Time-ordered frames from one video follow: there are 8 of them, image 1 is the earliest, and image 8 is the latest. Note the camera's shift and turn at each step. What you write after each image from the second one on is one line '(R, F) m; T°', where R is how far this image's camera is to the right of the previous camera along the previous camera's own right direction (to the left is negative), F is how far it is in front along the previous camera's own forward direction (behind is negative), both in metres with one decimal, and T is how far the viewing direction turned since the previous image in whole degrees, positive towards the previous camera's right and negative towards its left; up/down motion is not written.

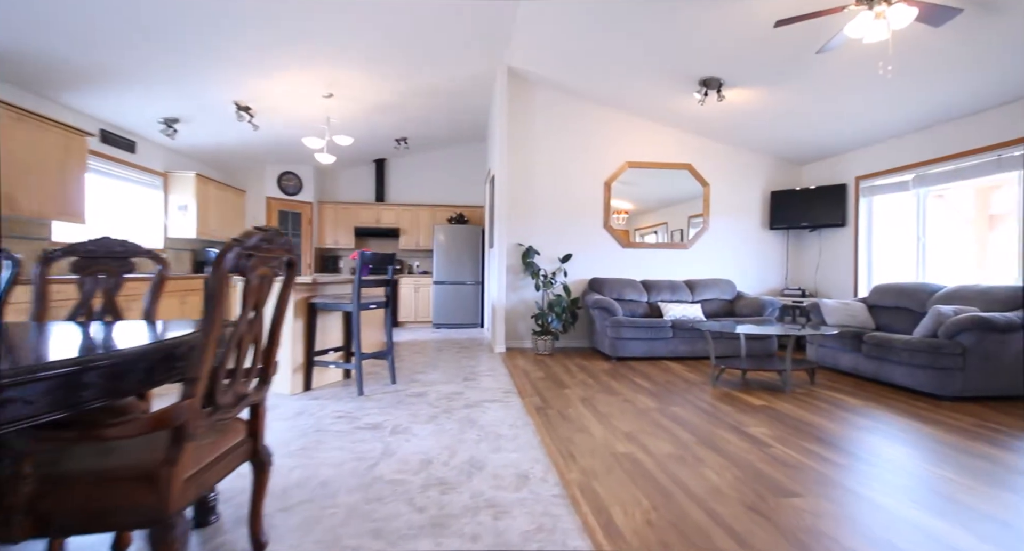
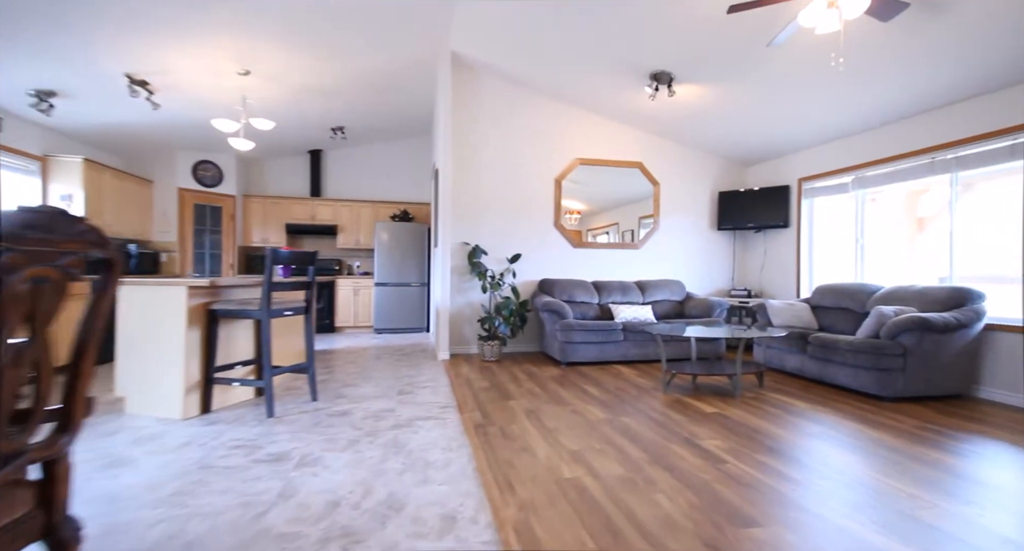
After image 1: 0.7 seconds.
(+0.1, +0.3) m; +6°
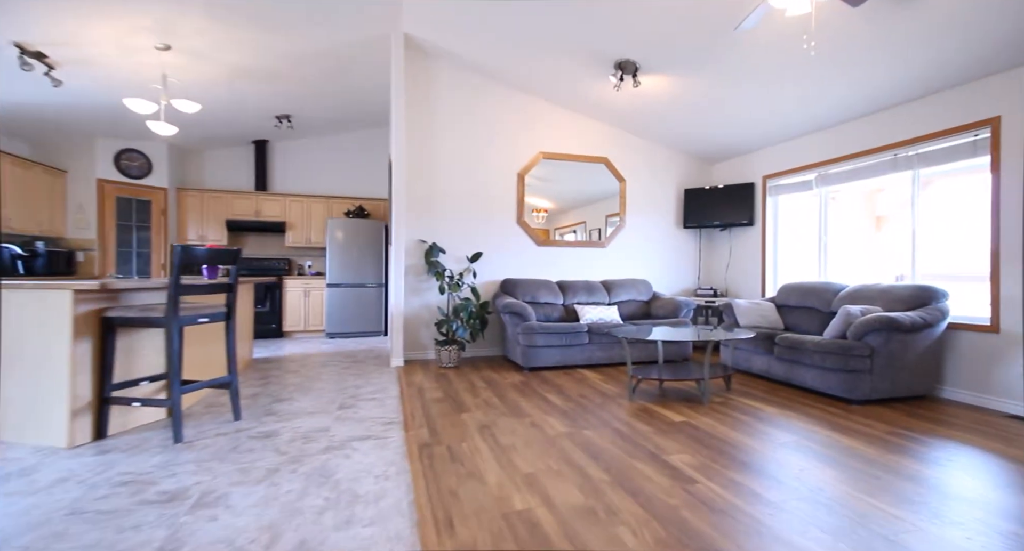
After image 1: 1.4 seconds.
(+0.1, +0.3) m; +4°
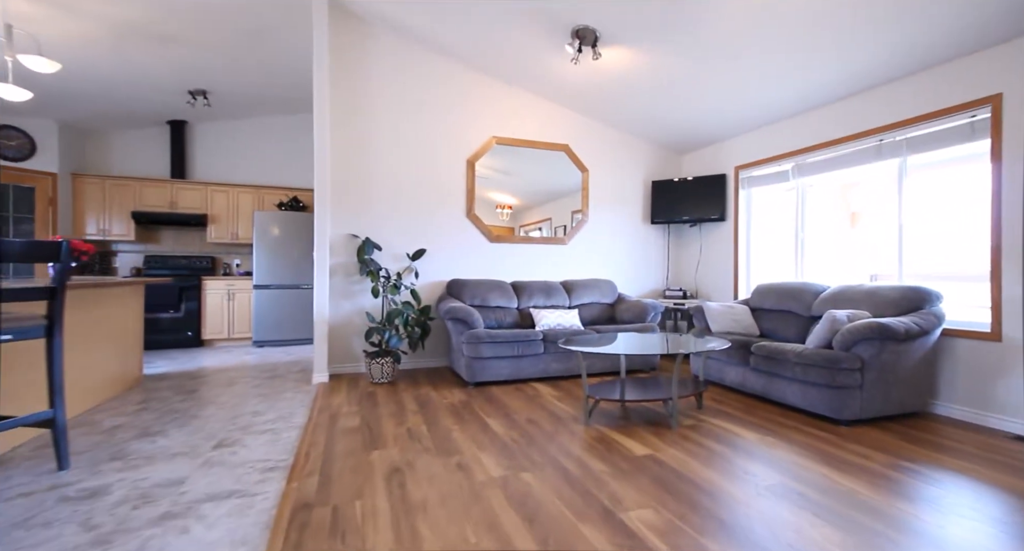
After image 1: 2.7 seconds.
(+0.3, +0.6) m; +3°
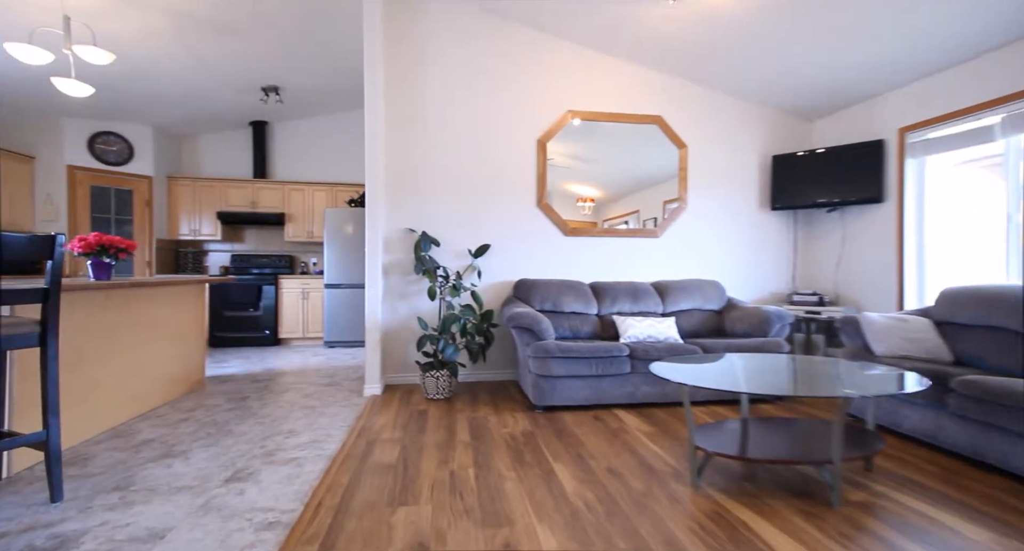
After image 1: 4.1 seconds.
(0.0, +0.7) m; -11°
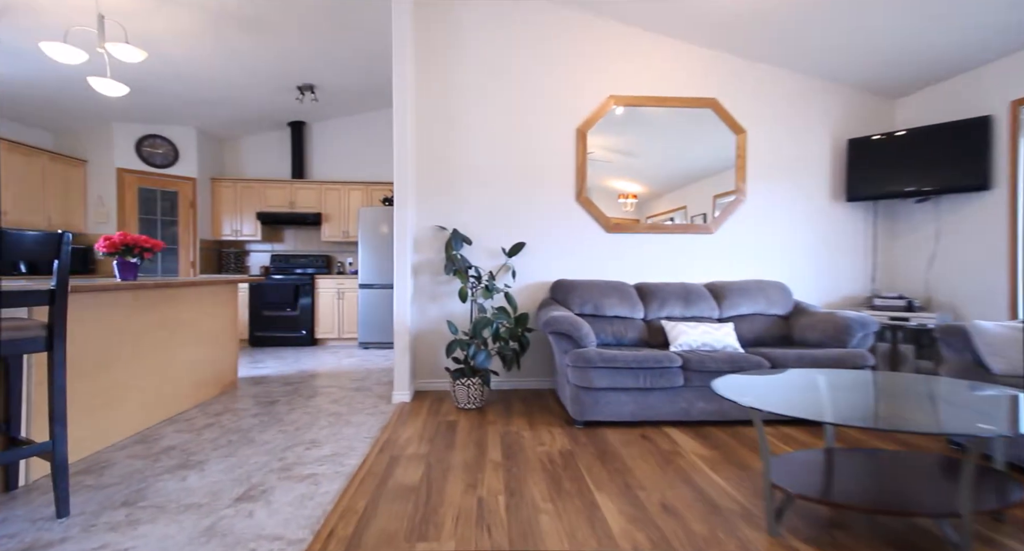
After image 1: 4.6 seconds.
(0.0, +0.3) m; -5°
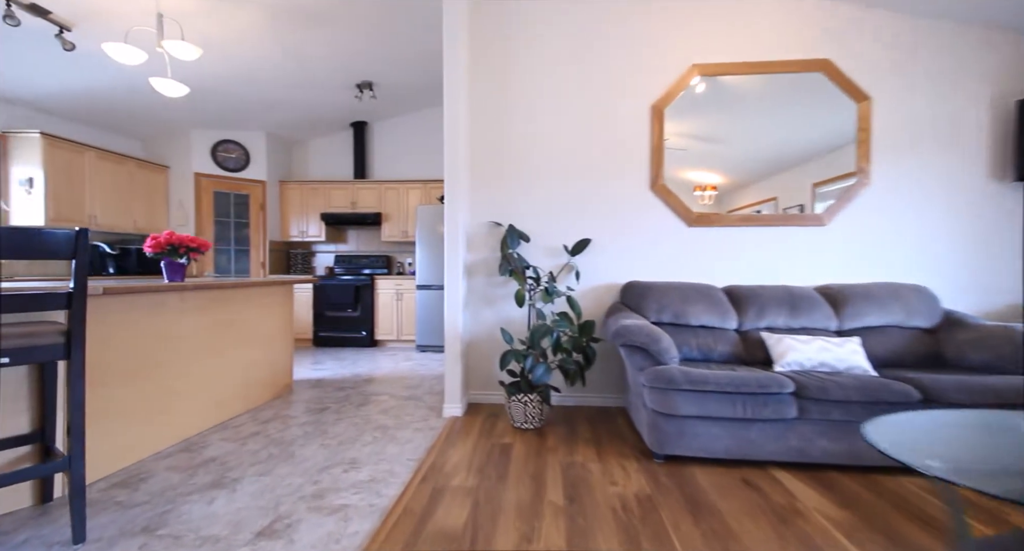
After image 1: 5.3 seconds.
(0.0, +0.4) m; -9°
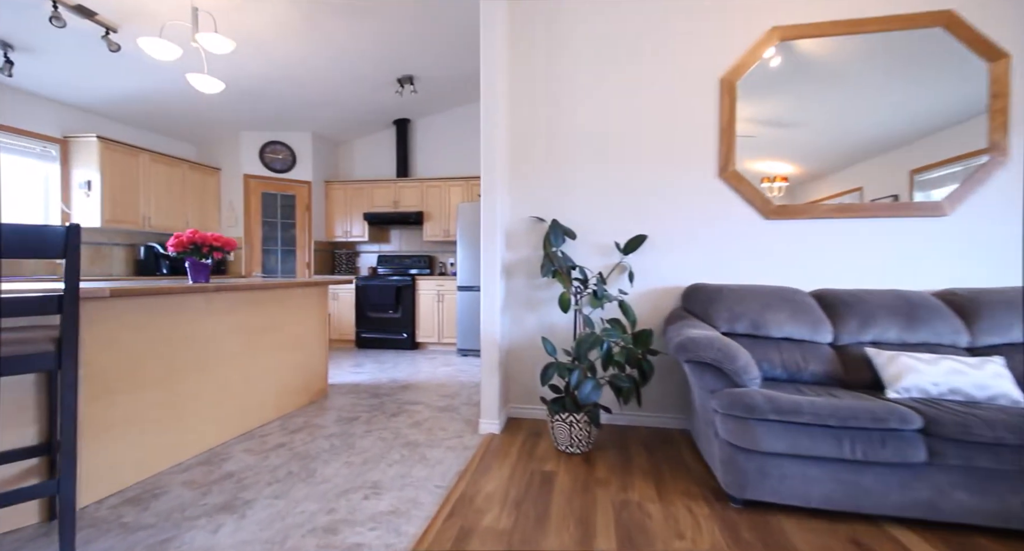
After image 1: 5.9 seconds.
(0.0, +0.3) m; -6°
